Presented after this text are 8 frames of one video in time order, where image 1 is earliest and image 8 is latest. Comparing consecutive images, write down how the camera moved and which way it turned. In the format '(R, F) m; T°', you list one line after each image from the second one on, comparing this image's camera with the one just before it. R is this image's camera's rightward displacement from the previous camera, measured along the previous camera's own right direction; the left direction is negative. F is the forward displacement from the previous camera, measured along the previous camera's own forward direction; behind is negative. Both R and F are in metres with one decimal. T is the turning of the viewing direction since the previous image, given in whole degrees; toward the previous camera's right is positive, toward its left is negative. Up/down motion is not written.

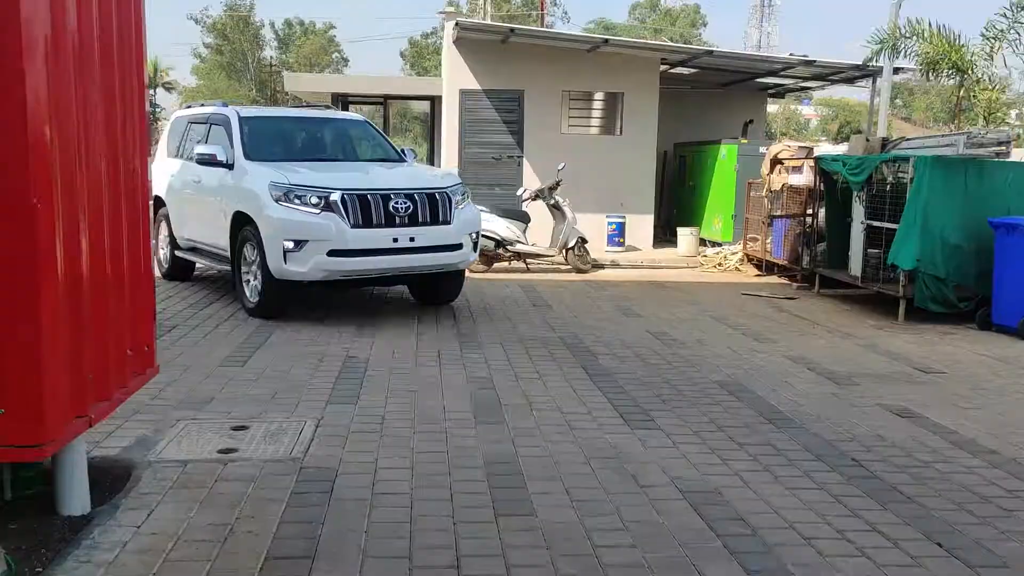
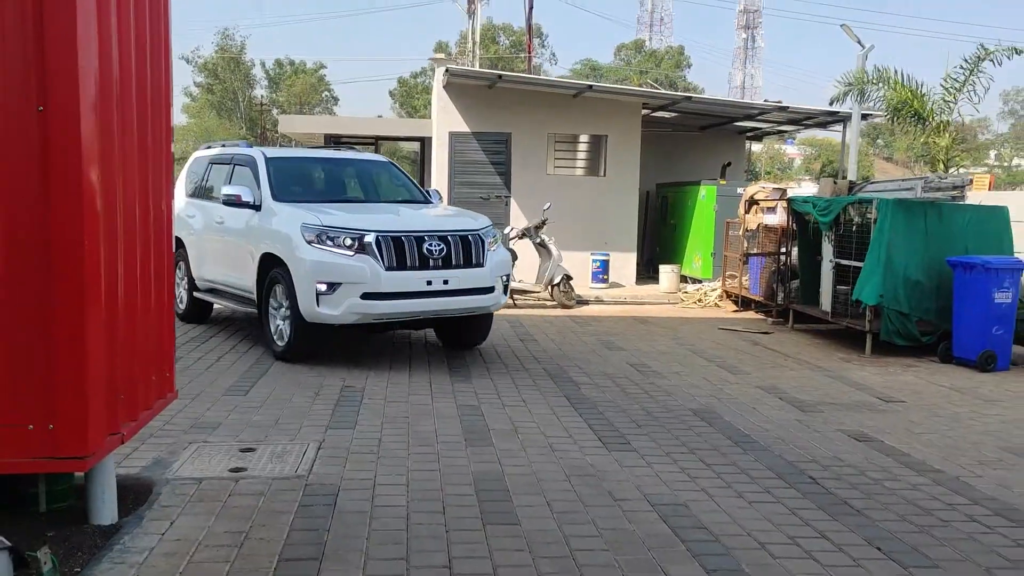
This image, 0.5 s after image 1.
(0.0, -0.4) m; +1°
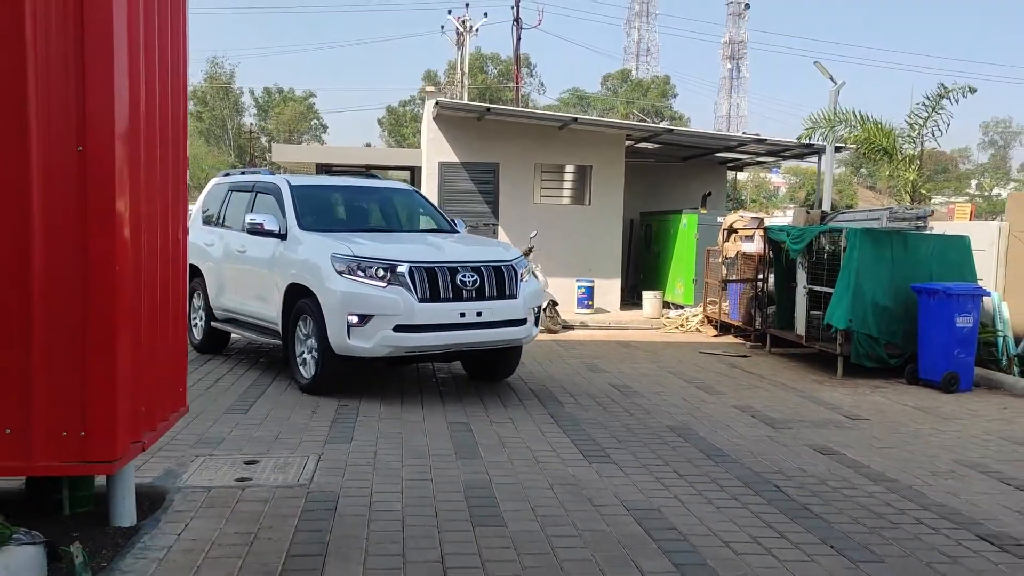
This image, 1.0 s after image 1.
(0.0, -0.4) m; +1°
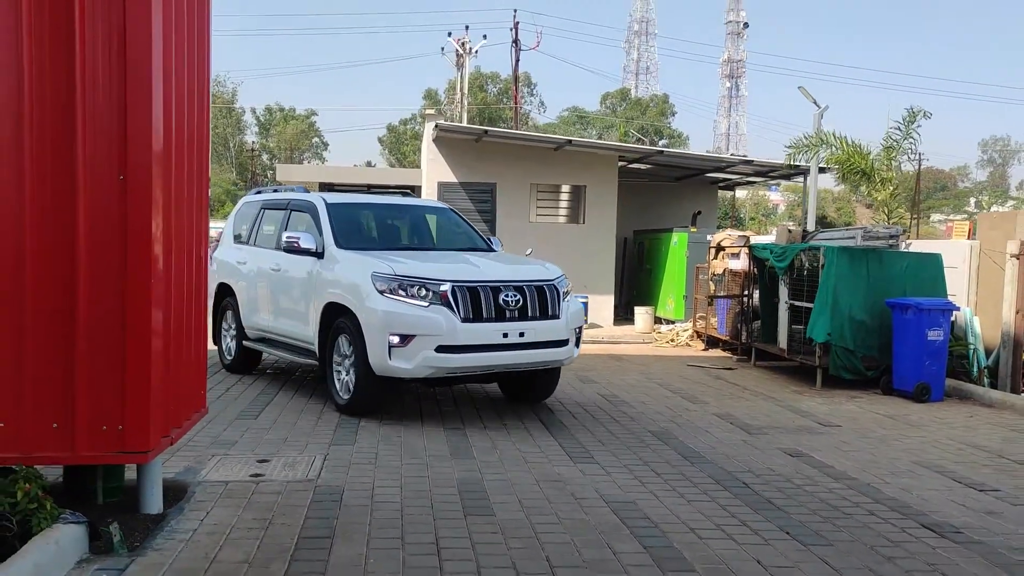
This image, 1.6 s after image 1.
(+0.1, -0.5) m; 0°
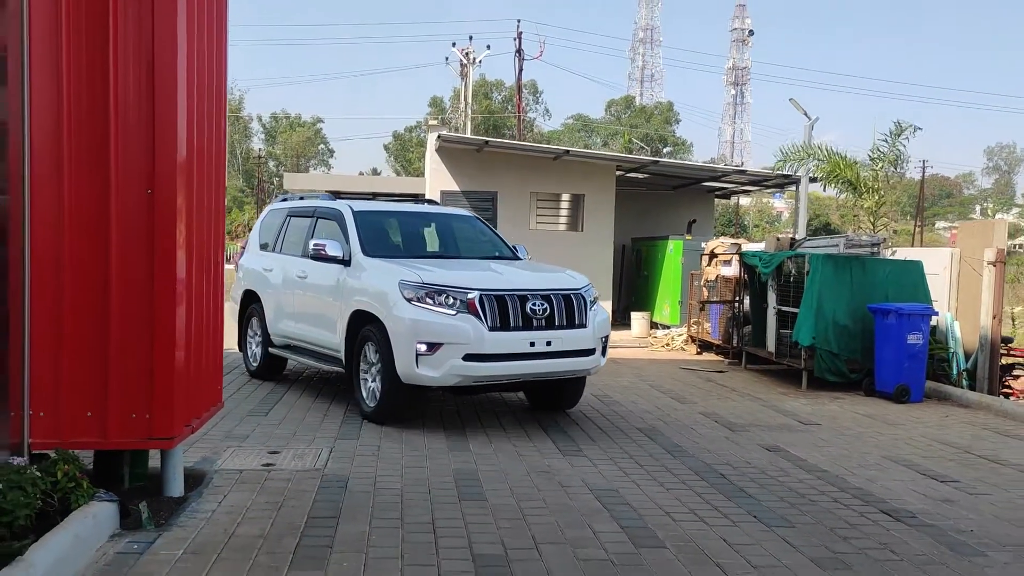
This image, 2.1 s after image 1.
(+0.1, -0.4) m; 0°
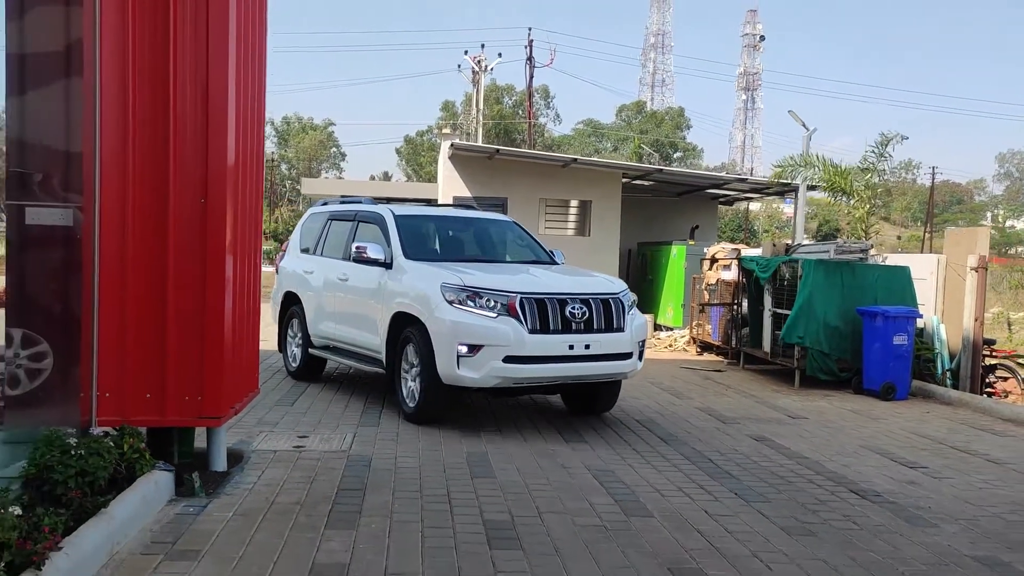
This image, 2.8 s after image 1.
(0.0, -0.6) m; -1°
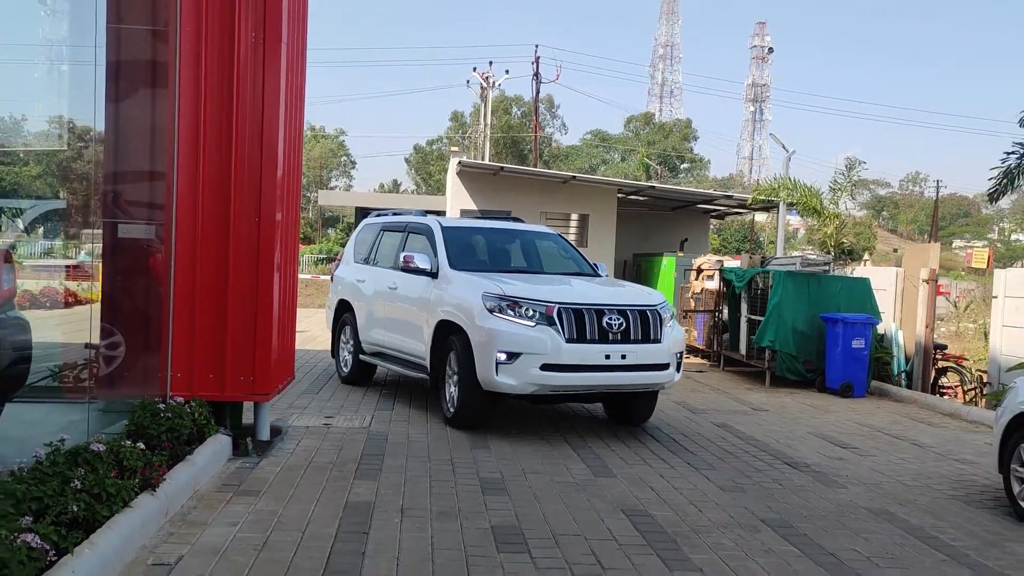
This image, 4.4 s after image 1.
(+0.1, -1.2) m; -1°
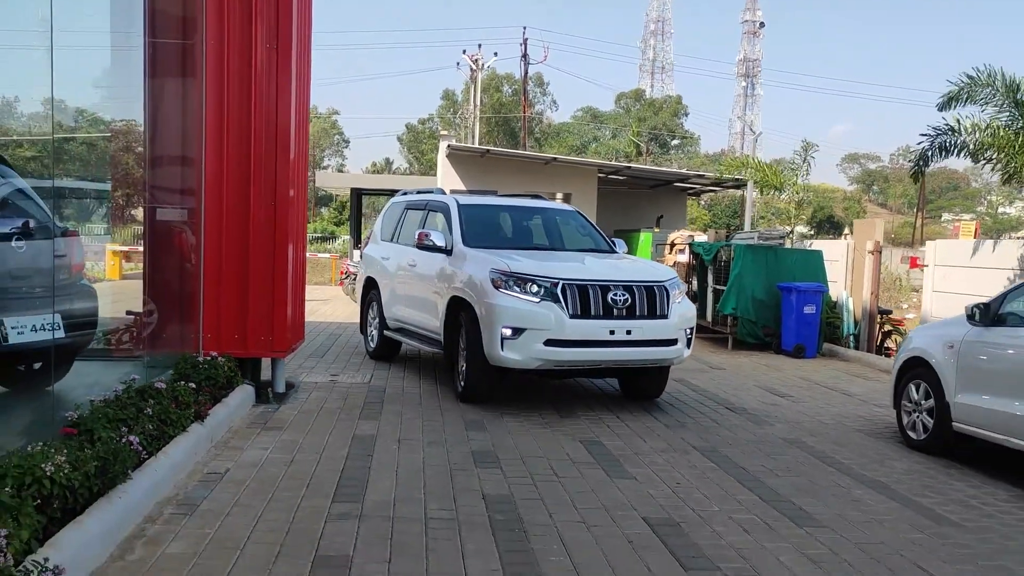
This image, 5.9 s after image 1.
(+0.1, -1.1) m; 0°
